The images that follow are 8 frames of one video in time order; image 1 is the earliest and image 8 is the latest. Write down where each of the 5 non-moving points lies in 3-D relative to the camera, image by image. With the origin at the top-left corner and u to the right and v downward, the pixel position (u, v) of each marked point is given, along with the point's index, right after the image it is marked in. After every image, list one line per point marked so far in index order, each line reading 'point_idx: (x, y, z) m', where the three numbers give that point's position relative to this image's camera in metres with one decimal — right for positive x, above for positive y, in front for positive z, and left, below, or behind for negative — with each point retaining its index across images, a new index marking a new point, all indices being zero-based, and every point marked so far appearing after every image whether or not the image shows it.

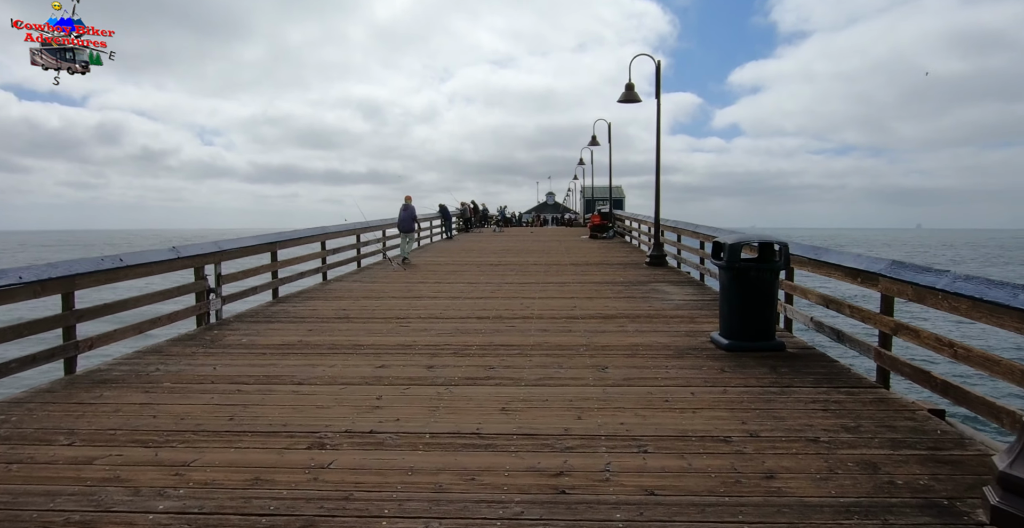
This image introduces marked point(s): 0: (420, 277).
0: (-1.5, -0.2, +9.7) m
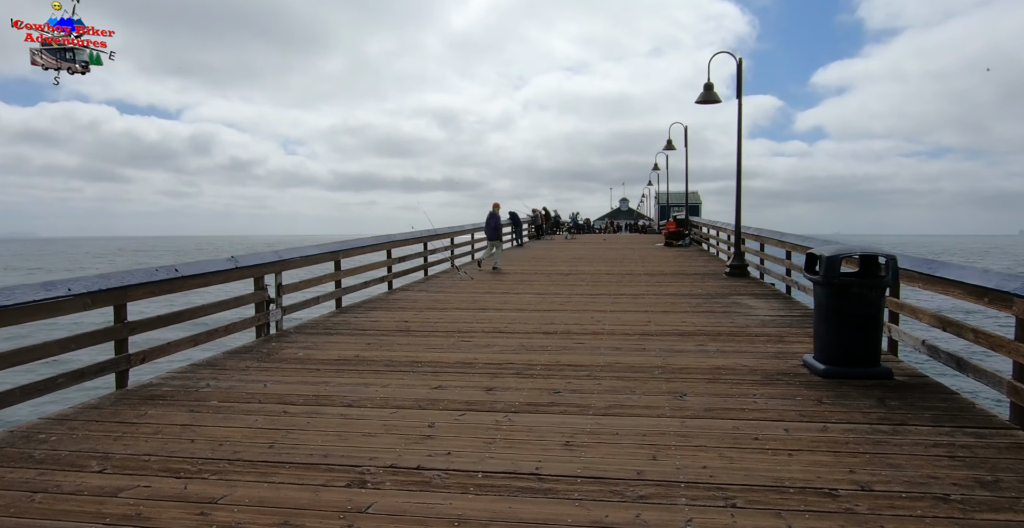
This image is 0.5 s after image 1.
0: (-0.4, -0.4, +9.5) m
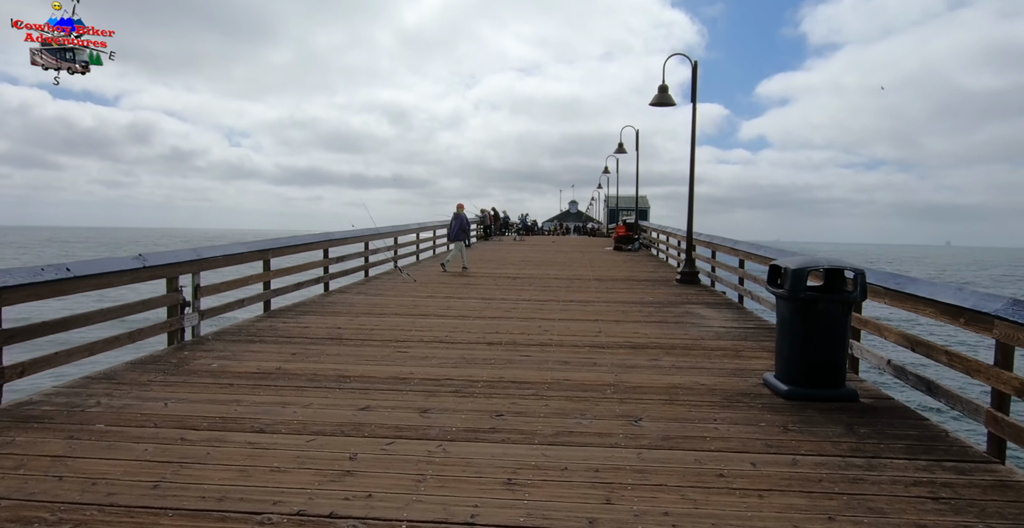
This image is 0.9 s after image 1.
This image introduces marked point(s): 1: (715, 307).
0: (-1.3, -0.4, +9.0) m
1: (+2.9, -0.6, +8.2) m
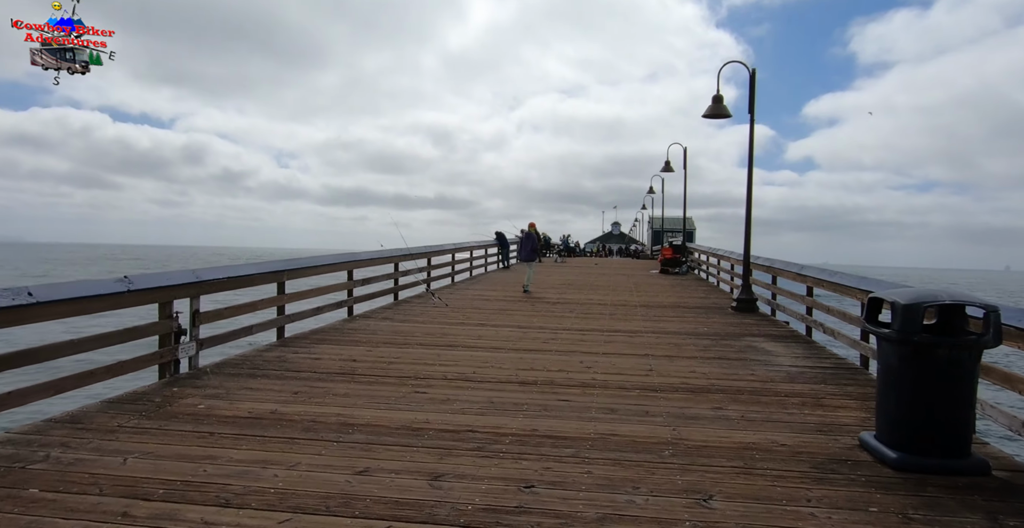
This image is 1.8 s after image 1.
0: (-0.7, -0.8, +8.3) m
1: (+3.3, -1.0, +7.2) m
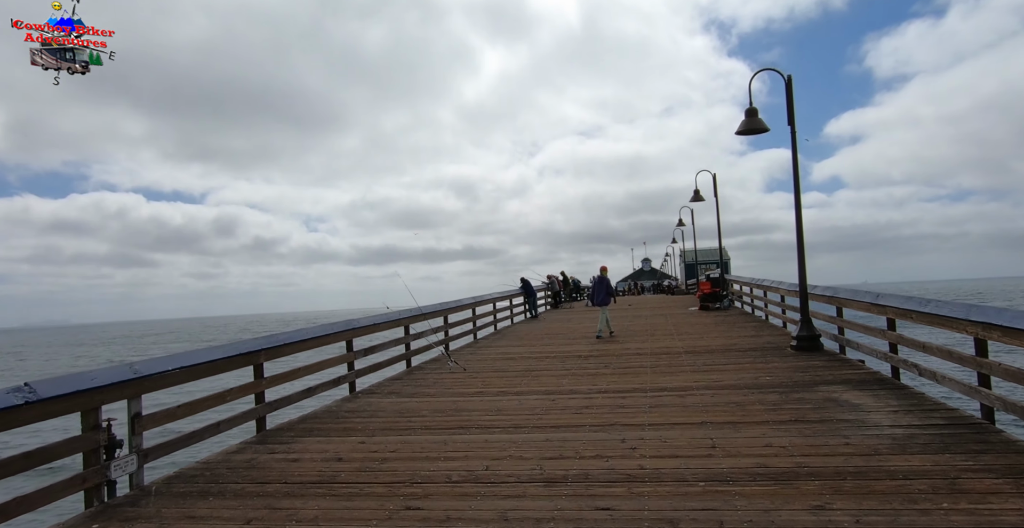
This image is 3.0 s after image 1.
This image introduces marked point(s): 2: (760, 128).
0: (-0.4, -1.5, +7.1) m
1: (+3.6, -1.3, +5.9) m
2: (+3.9, +2.2, +9.4) m
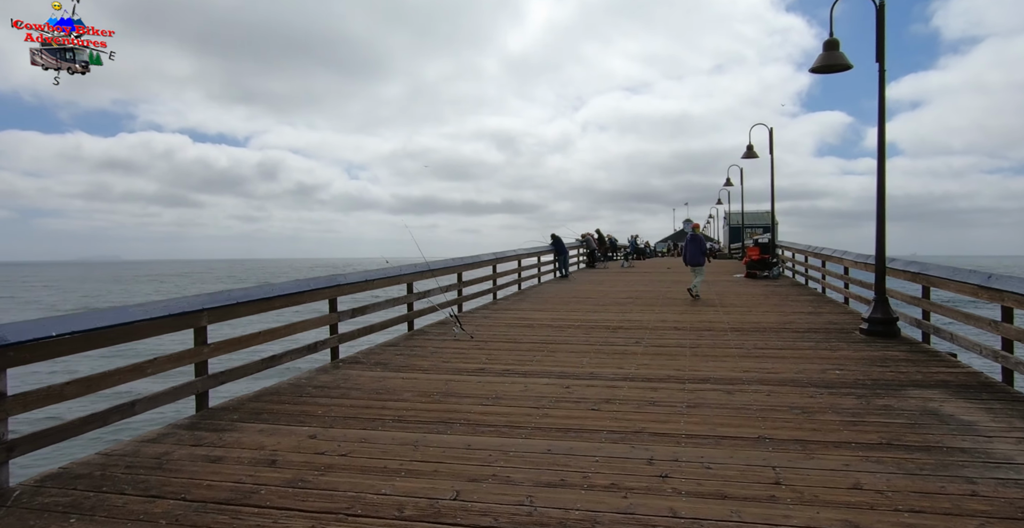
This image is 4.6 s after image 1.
0: (-0.3, -1.0, +6.0) m
1: (+3.6, -1.0, +4.6) m
2: (+4.3, +2.6, +7.7) m
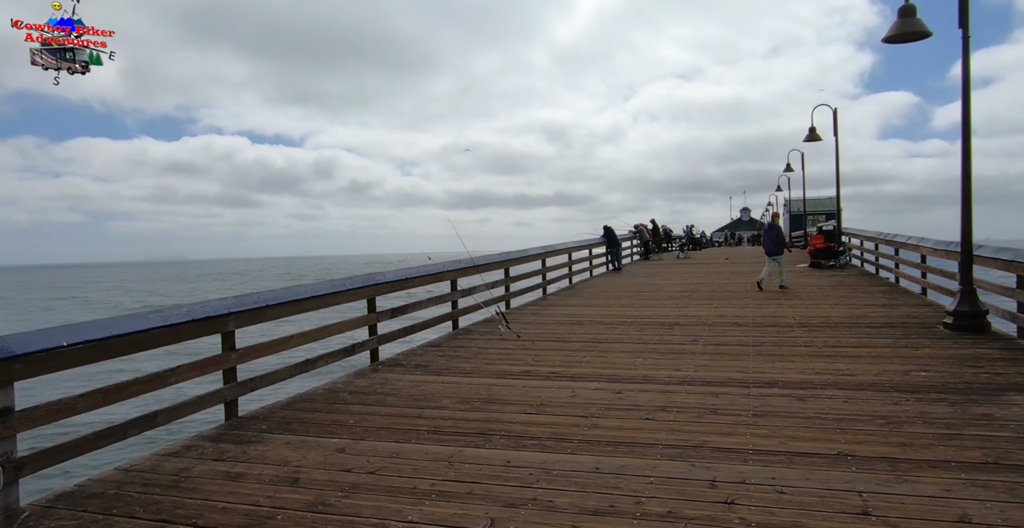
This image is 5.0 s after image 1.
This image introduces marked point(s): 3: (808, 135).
0: (+0.1, -0.9, +5.7) m
1: (+3.9, -1.0, +3.9) m
2: (+4.8, +2.8, +7.0) m
3: (+9.2, +4.0, +18.3) m
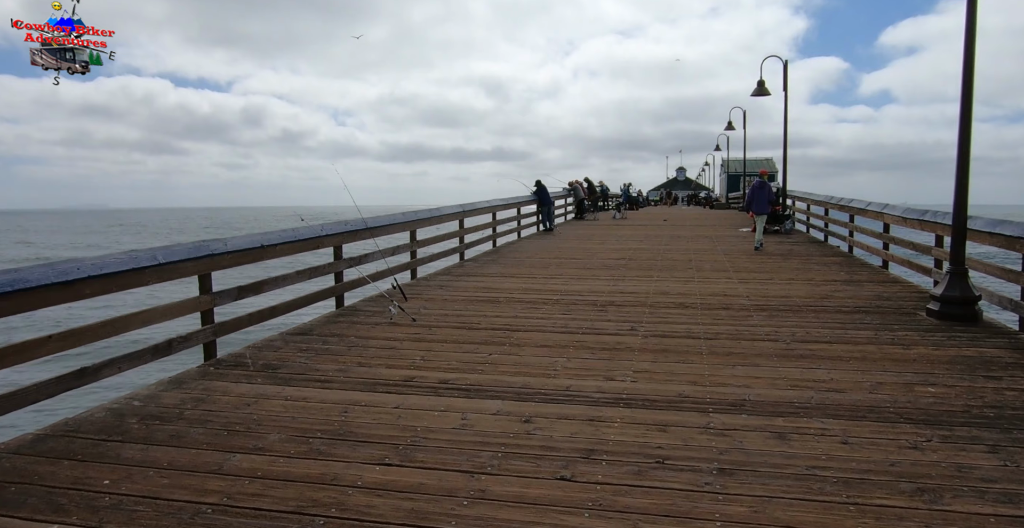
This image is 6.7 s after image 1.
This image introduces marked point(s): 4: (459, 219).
0: (-0.7, -0.7, +4.3) m
1: (+3.2, -0.9, +2.9) m
2: (+3.9, +3.0, +5.7) m
3: (+7.2, +5.1, +17.3) m
4: (-0.9, +0.8, +9.5) m
